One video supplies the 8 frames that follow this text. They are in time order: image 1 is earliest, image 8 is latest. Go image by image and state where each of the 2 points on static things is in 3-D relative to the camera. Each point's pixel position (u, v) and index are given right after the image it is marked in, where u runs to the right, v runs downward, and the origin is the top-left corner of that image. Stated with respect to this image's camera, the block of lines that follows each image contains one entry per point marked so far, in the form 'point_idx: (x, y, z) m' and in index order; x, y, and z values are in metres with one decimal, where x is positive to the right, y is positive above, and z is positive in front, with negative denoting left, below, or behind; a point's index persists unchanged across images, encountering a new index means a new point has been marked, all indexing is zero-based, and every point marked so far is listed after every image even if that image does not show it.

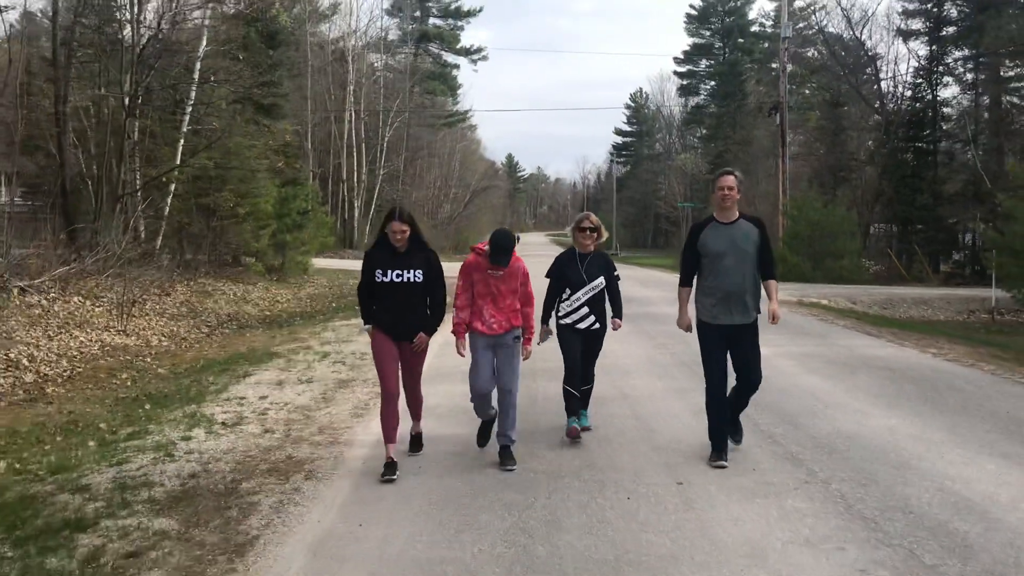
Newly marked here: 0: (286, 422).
0: (-1.6, -0.9, +6.8) m
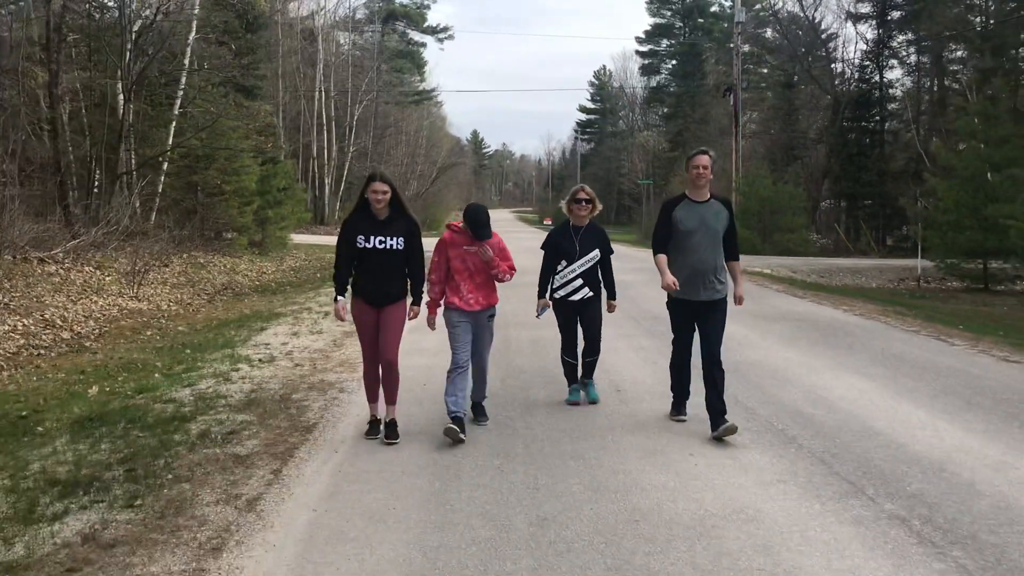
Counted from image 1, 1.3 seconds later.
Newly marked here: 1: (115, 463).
0: (-1.7, -0.6, +8.4) m
1: (-2.1, -0.9, +5.1) m
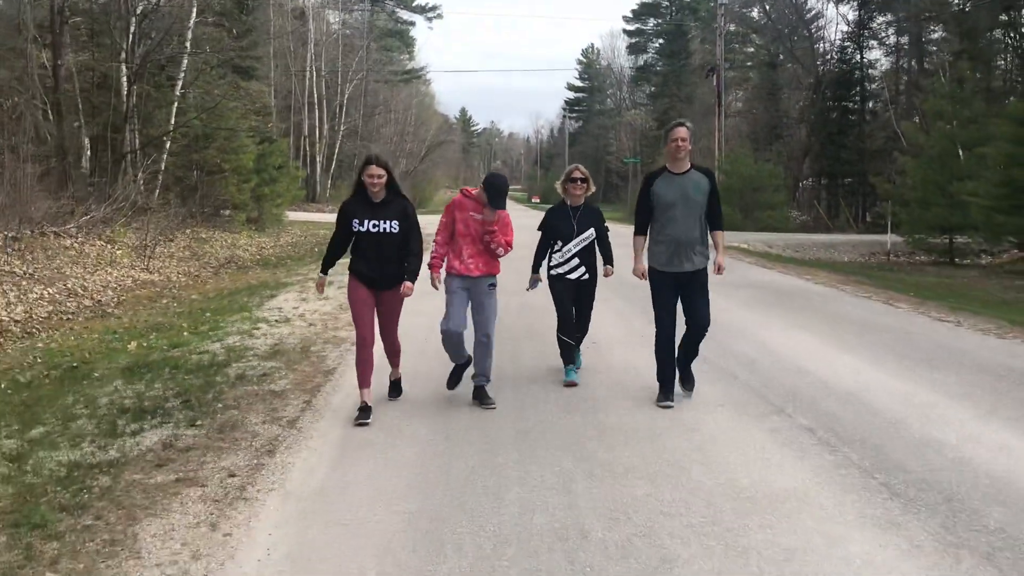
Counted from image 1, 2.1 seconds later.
0: (-1.8, -0.3, +9.4) m
1: (-2.1, -0.7, +6.1) m
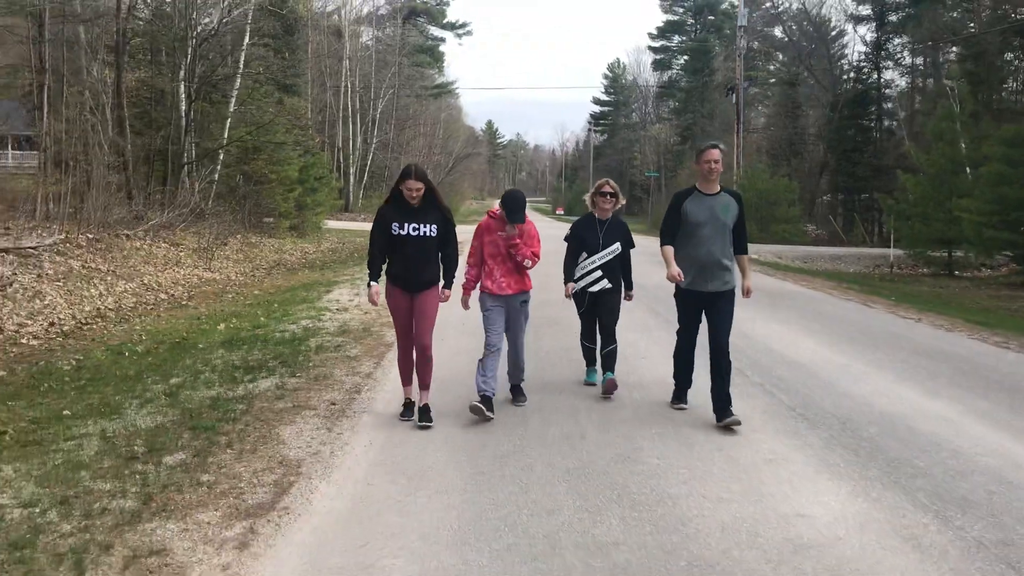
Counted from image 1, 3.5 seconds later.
0: (-1.6, -0.2, +11.1) m
1: (-1.9, -0.6, +7.8) m
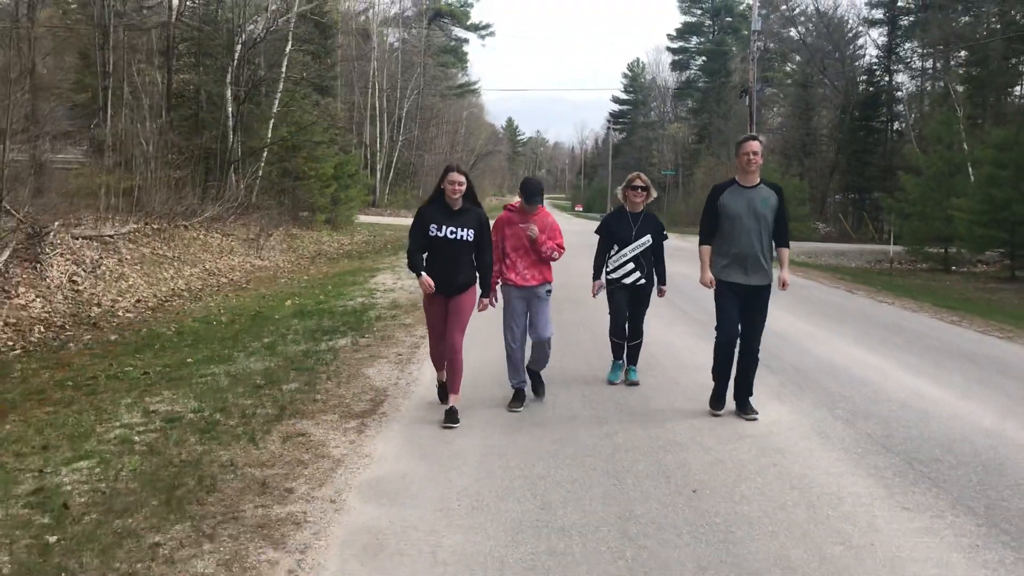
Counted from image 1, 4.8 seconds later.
0: (-1.2, 0.0, +12.8) m
1: (-1.7, -0.4, +9.5) m
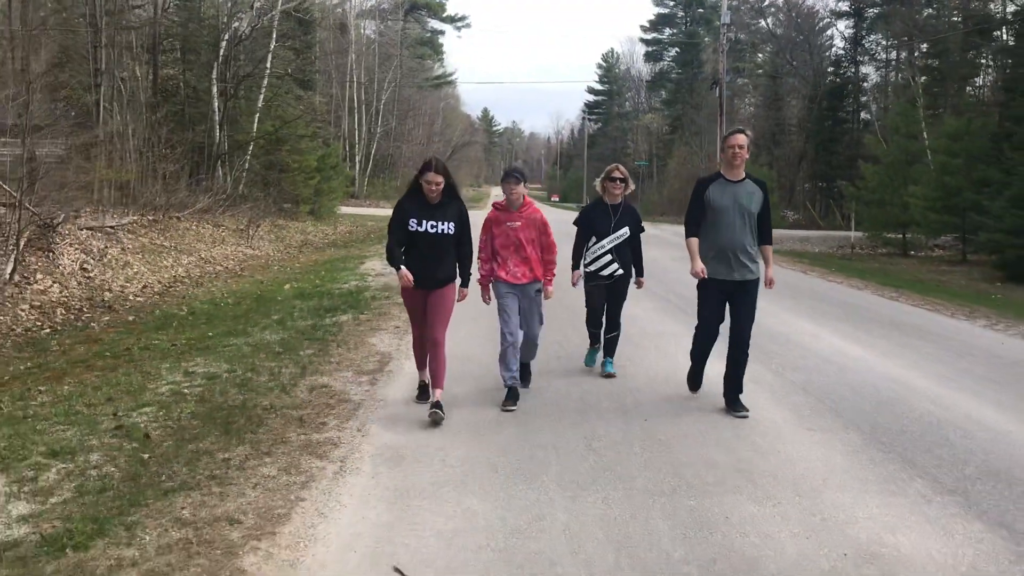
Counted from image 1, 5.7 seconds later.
0: (-1.5, +0.2, +13.8) m
1: (-1.9, -0.2, +10.5) m
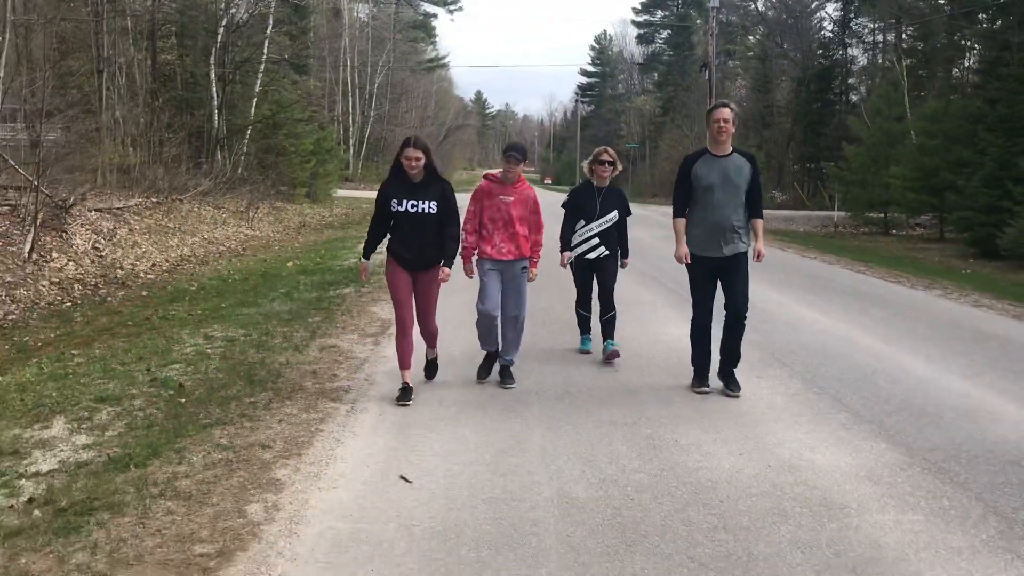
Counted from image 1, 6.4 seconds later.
0: (-1.6, +0.5, +14.6) m
1: (-2.0, +0.1, +11.3) m
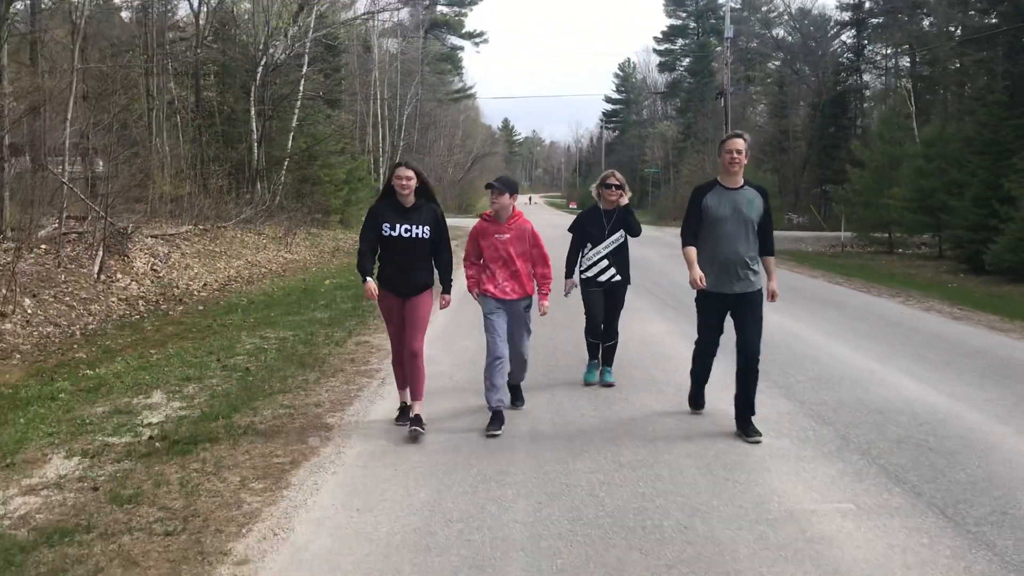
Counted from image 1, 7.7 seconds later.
0: (-1.4, +0.3, +16.1) m
1: (-1.8, -0.1, +12.8) m
